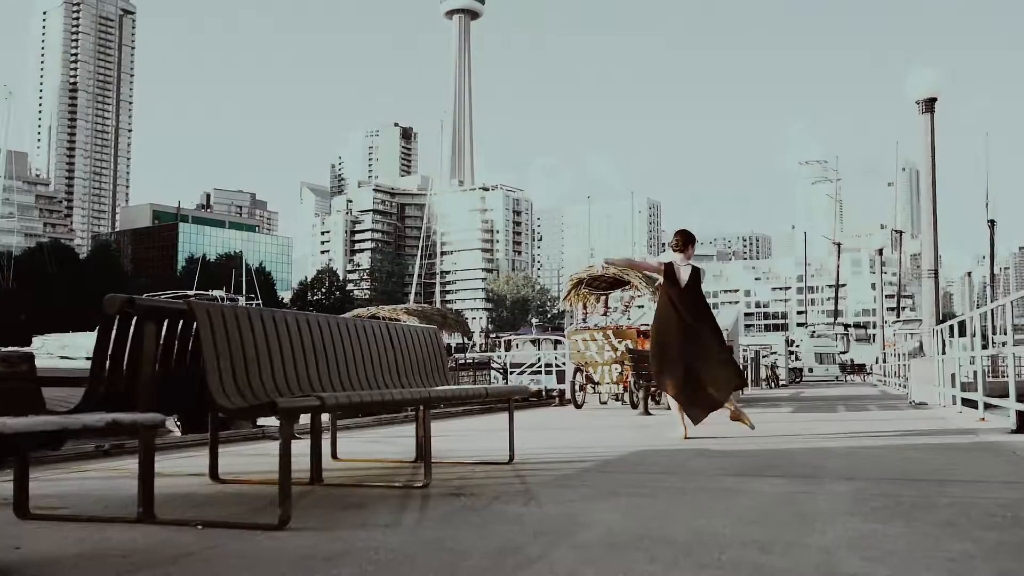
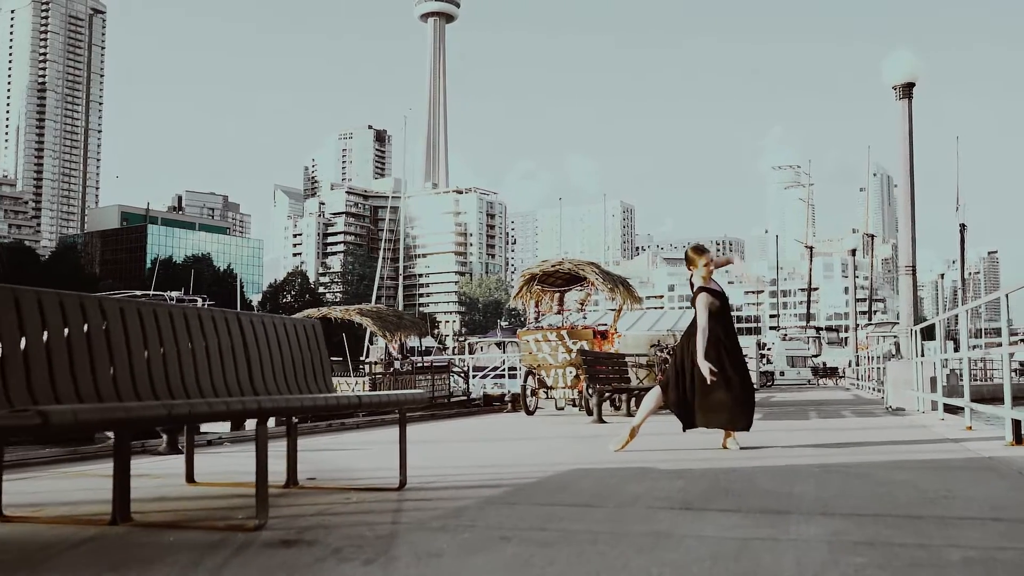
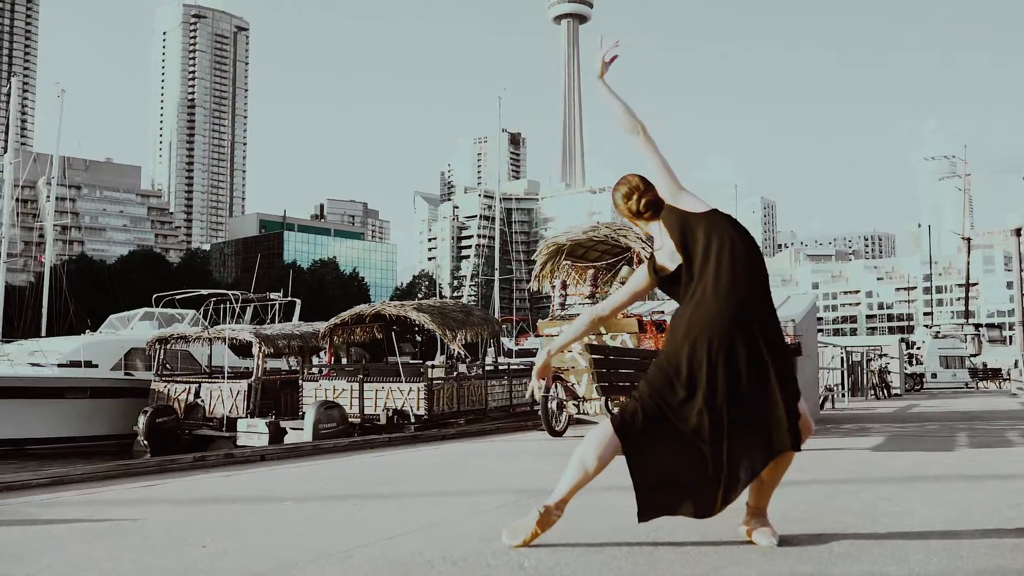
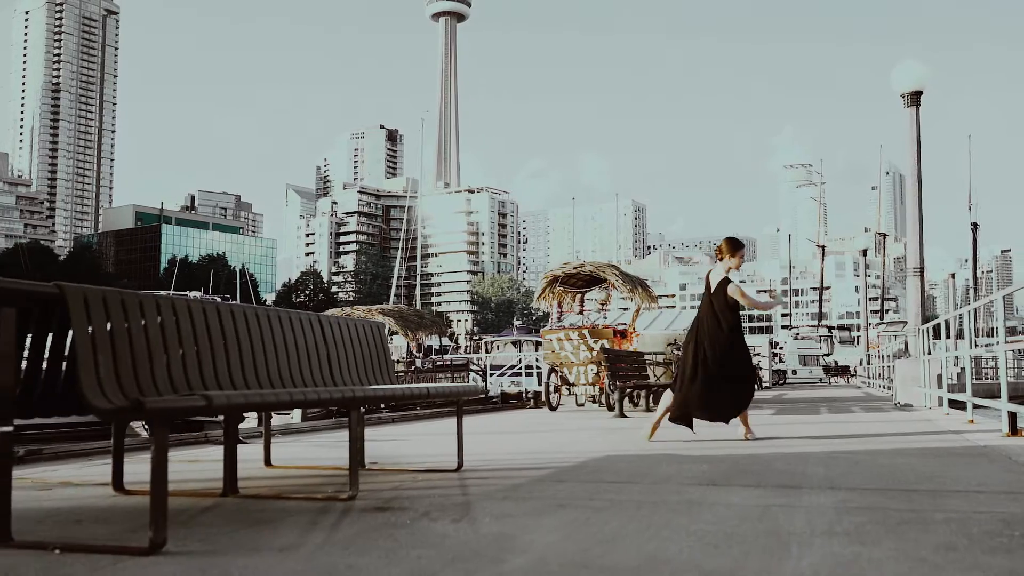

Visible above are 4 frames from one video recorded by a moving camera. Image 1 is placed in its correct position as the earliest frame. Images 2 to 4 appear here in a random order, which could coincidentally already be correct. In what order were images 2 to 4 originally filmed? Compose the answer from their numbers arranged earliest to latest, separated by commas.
4, 2, 3
